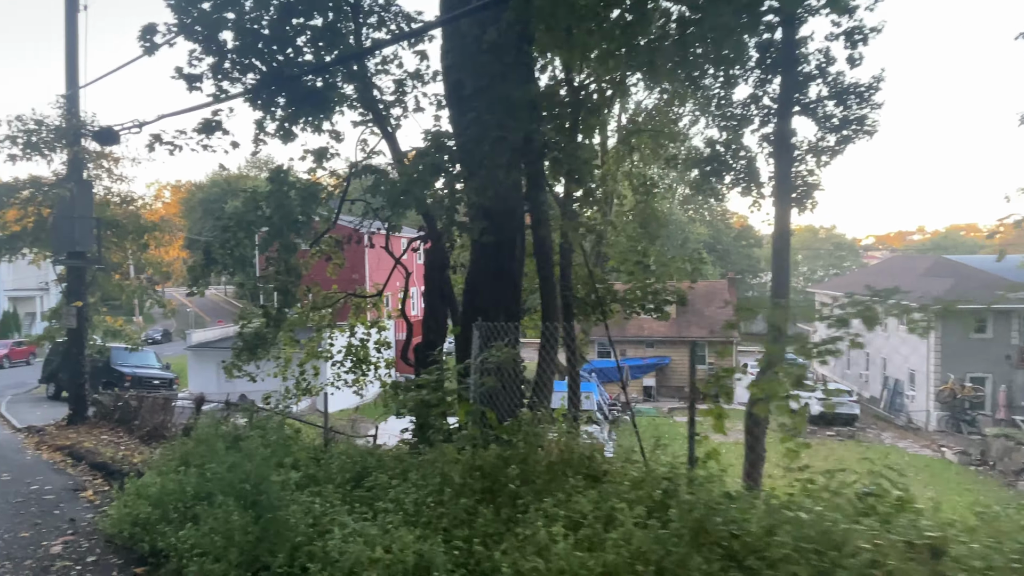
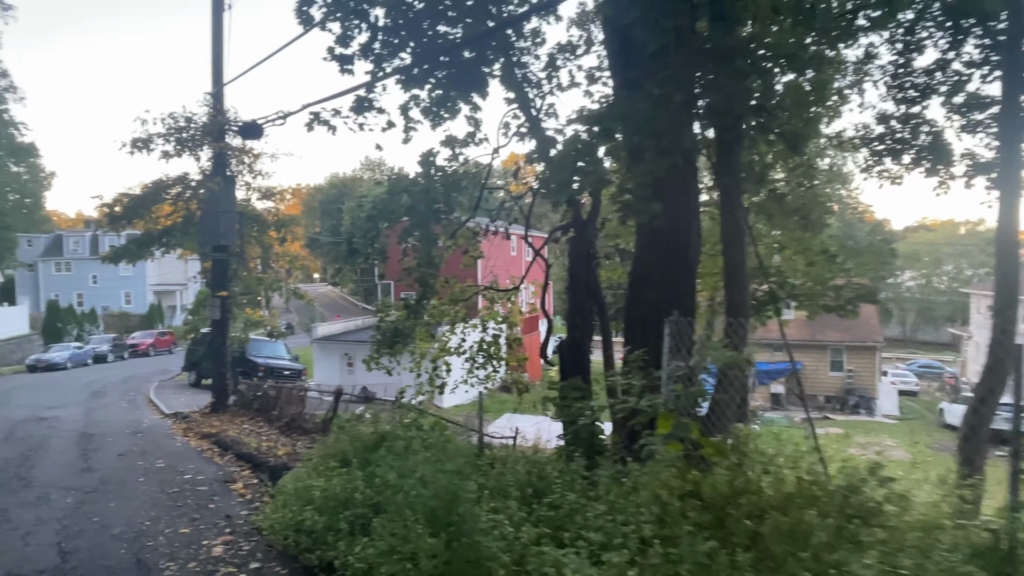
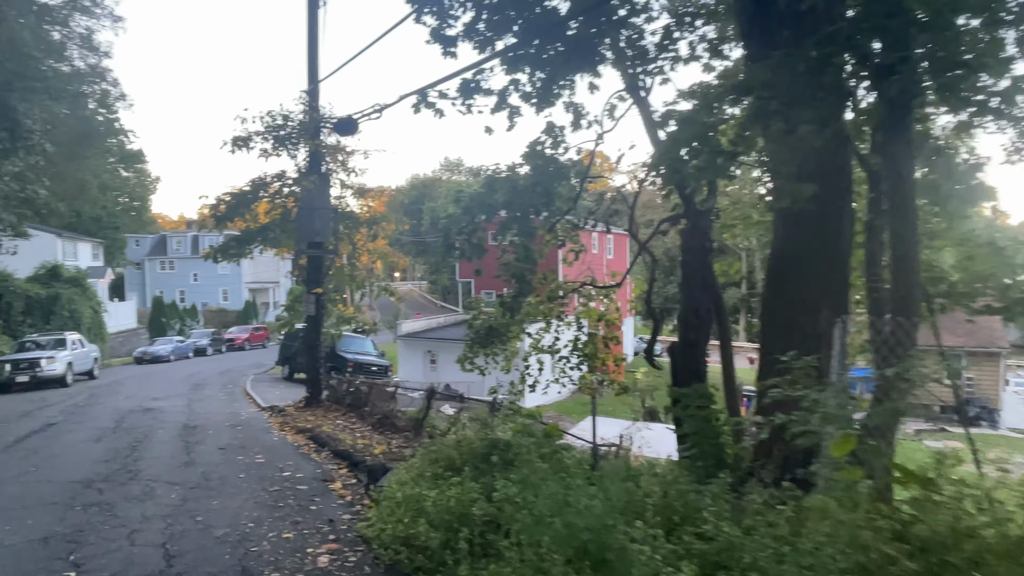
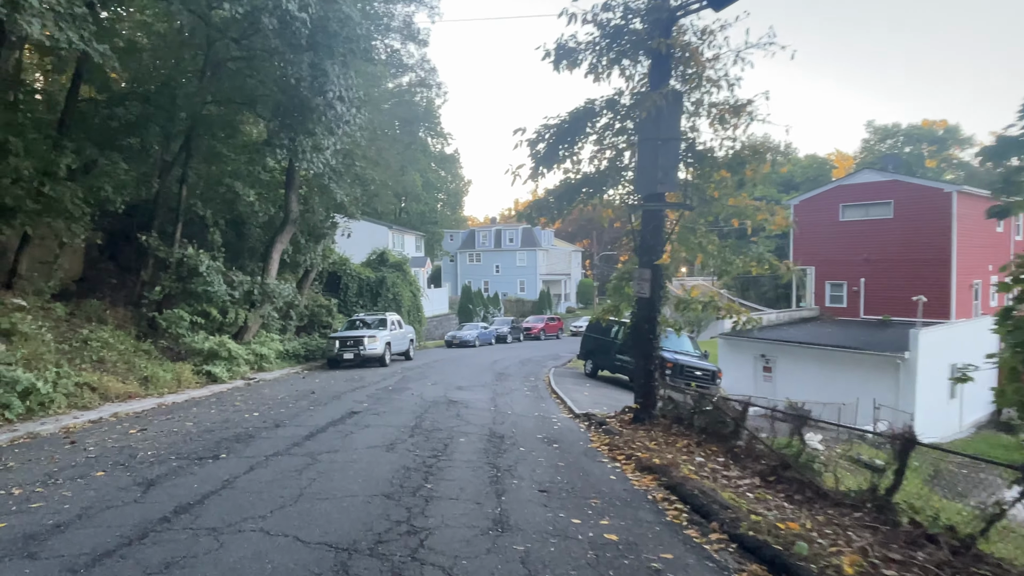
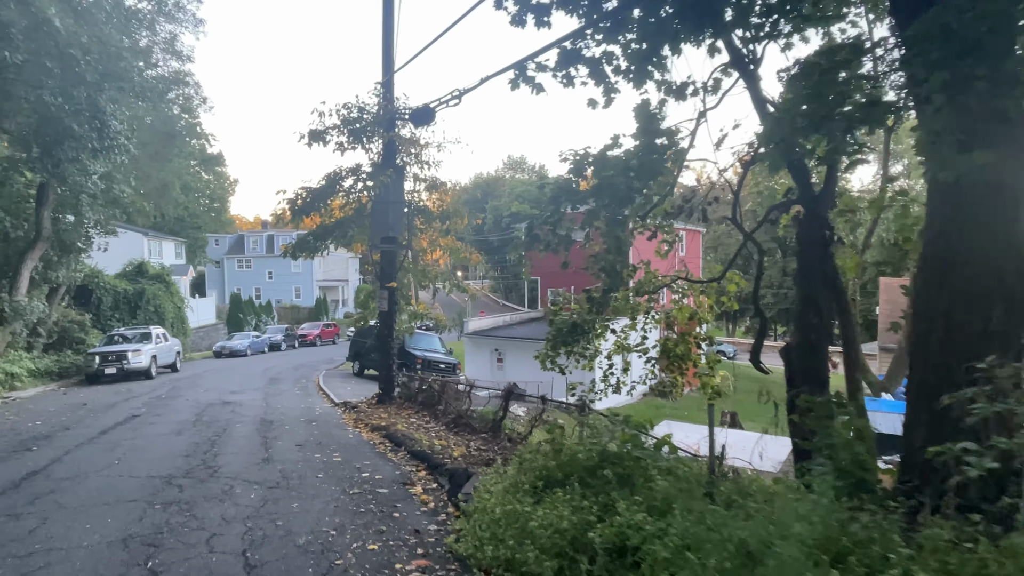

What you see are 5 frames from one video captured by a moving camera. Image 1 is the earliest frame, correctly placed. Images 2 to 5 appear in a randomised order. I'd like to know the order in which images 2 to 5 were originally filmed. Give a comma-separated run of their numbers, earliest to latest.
2, 3, 5, 4
